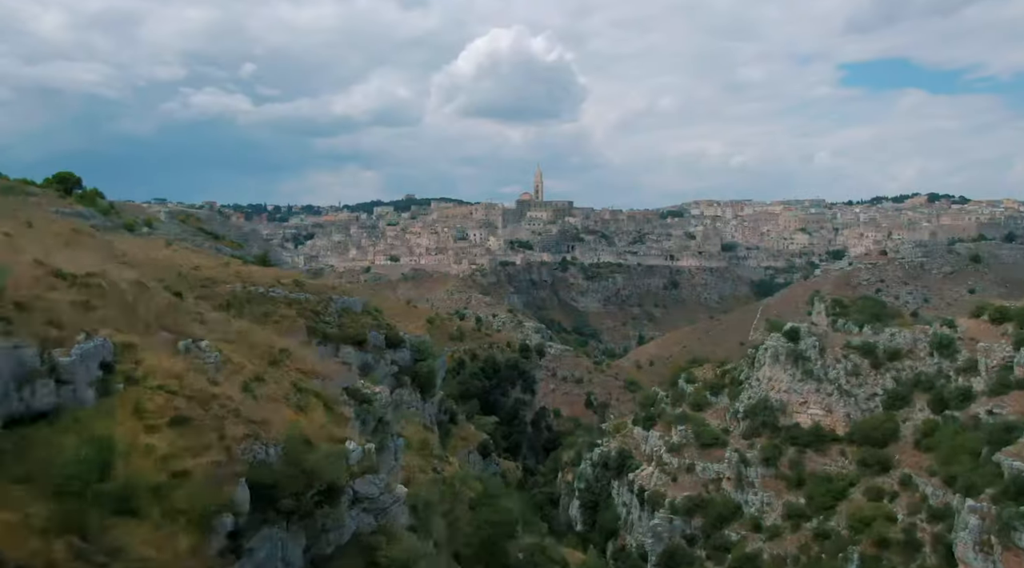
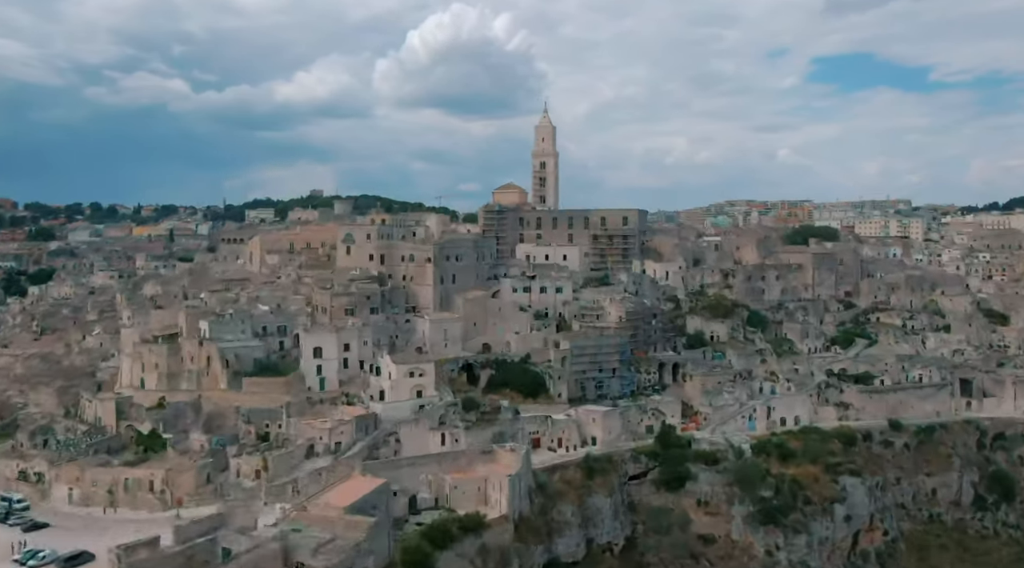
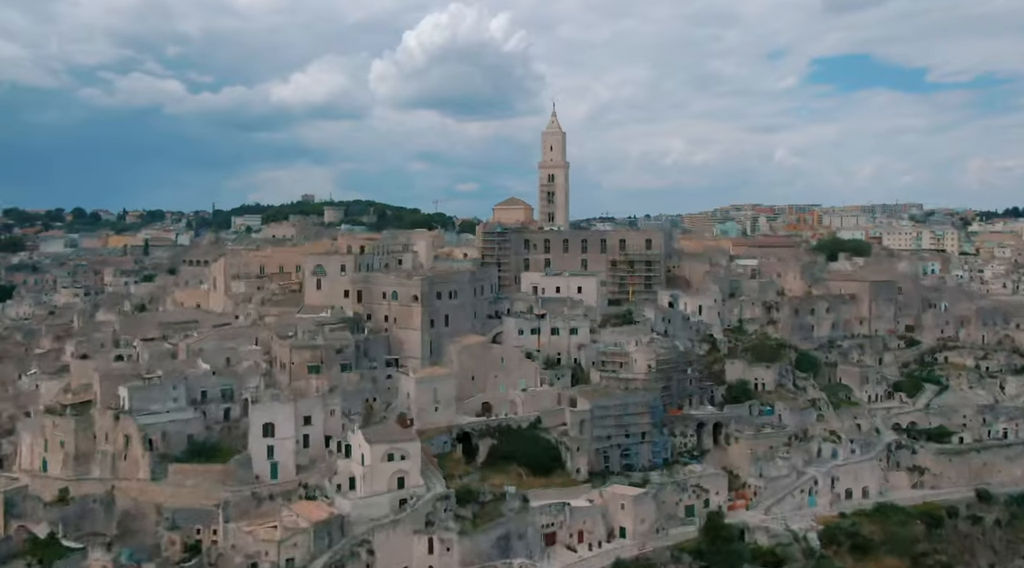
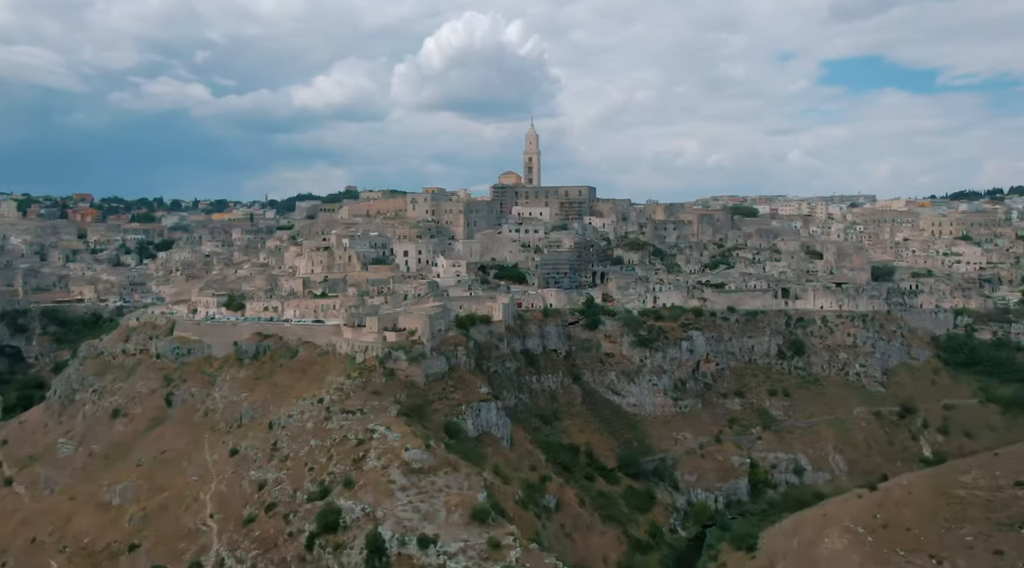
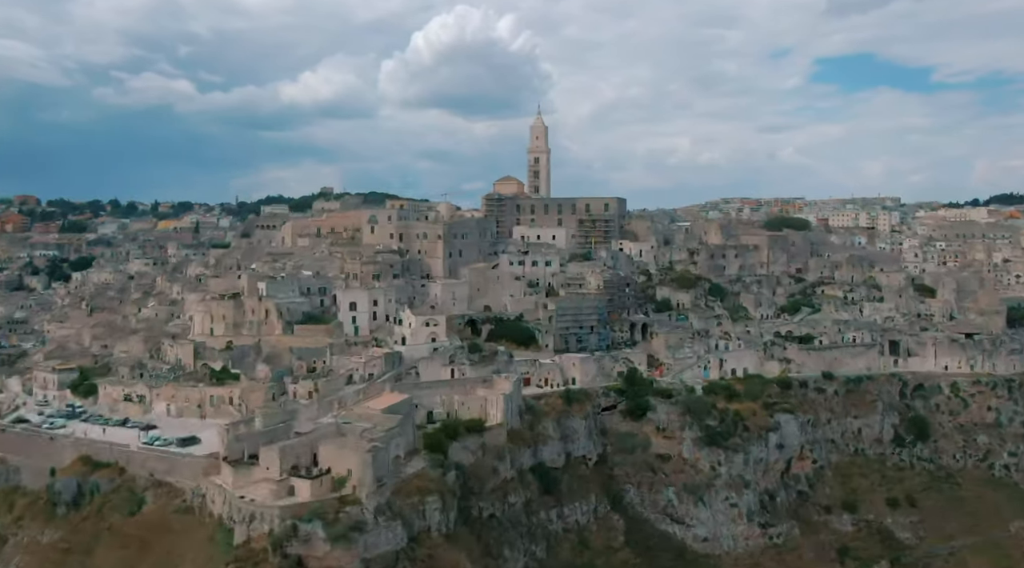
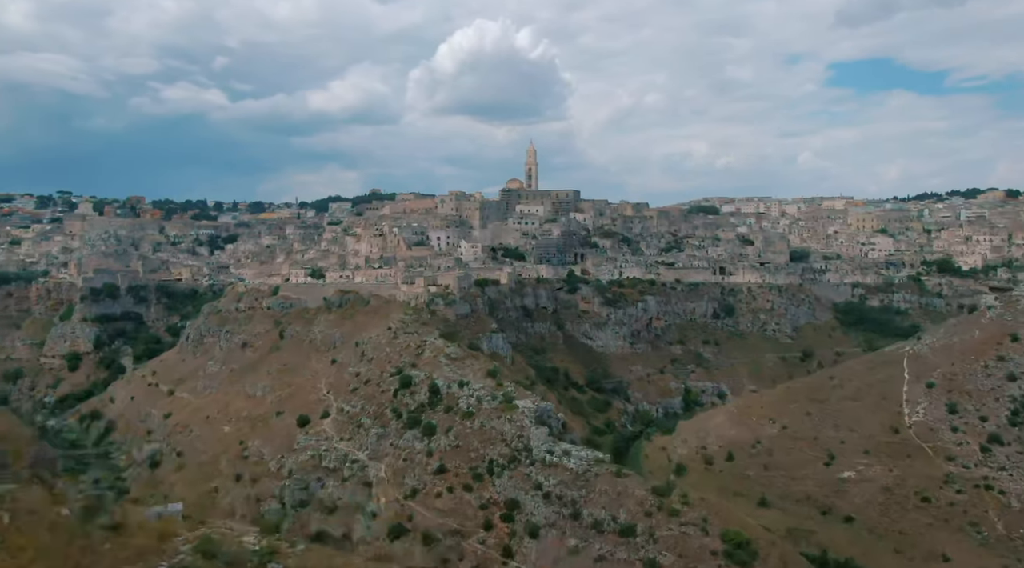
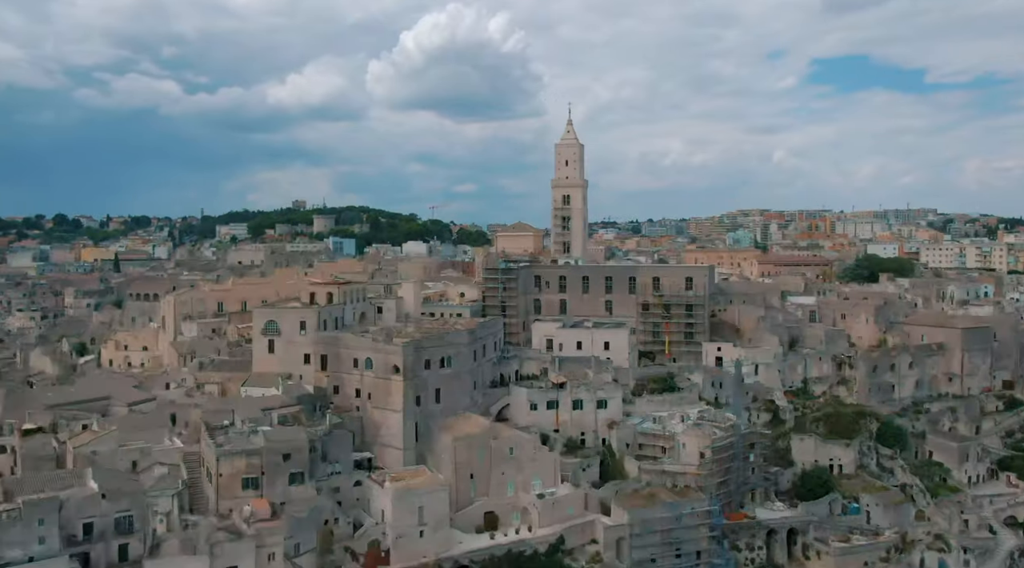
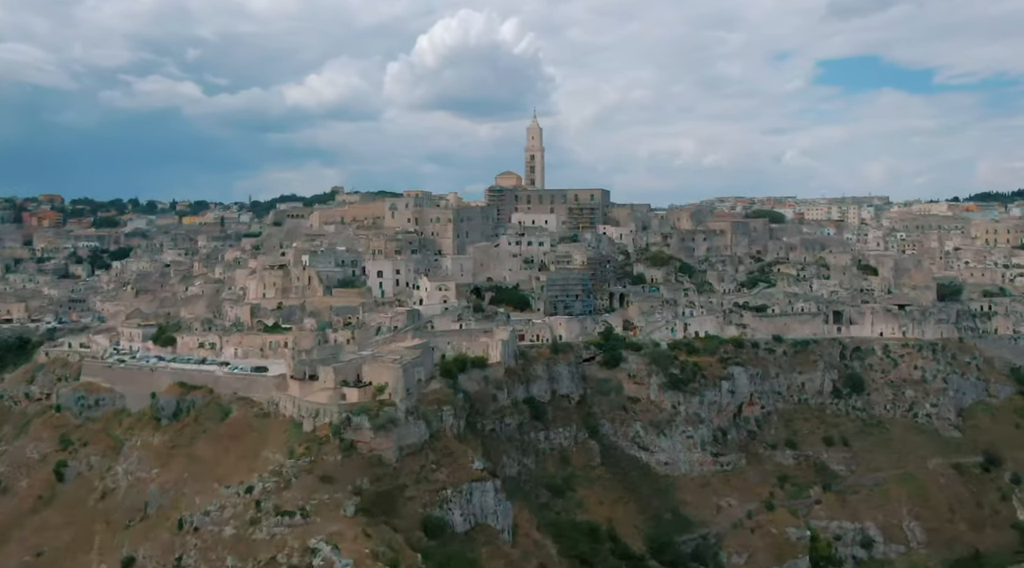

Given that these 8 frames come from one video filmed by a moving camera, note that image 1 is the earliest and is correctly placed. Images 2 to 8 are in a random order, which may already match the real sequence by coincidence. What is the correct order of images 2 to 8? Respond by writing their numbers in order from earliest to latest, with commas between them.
6, 4, 8, 5, 2, 3, 7
